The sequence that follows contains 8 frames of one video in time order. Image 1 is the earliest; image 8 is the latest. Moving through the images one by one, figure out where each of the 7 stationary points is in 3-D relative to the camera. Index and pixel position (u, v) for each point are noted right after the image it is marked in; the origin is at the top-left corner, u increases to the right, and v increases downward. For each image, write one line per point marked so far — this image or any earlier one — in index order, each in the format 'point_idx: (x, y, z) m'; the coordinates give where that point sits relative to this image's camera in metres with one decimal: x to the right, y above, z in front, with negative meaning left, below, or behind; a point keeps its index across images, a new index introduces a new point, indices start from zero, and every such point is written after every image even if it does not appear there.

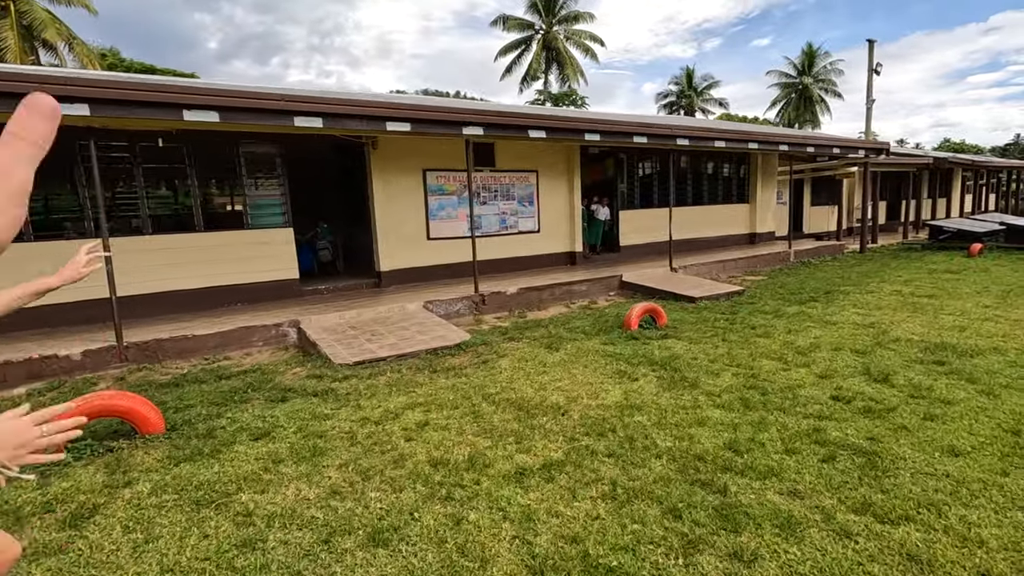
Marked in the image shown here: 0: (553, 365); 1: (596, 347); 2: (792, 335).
0: (+0.4, -0.7, +5.1) m
1: (+0.9, -0.6, +5.6) m
2: (+3.1, -0.5, +6.0) m
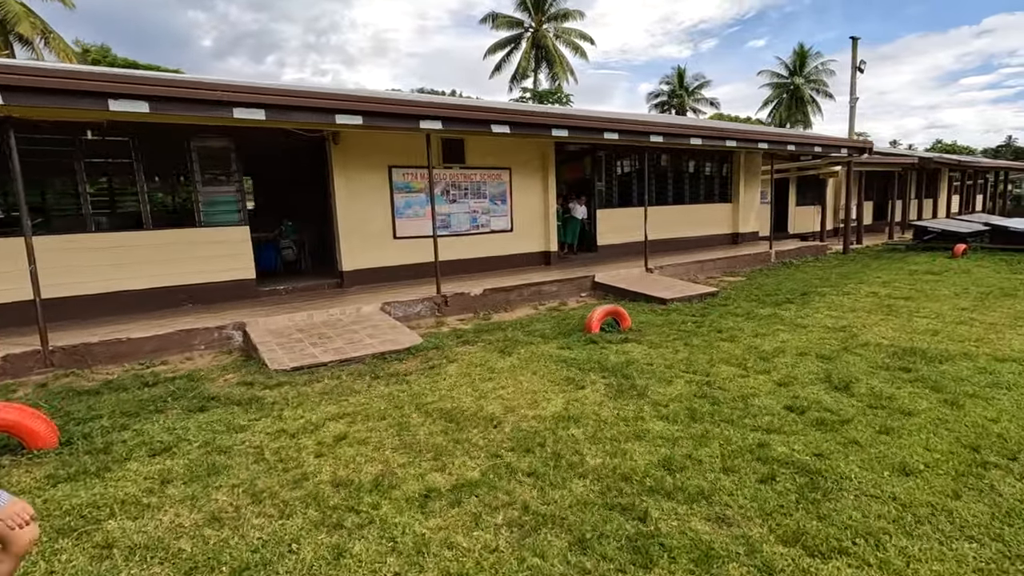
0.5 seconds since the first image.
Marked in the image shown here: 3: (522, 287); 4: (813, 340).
0: (-0.1, -0.7, +4.8) m
1: (+0.4, -0.6, +5.3) m
2: (+2.6, -0.5, +5.8) m
3: (+0.2, 0.0, +8.2) m
4: (+3.2, -0.5, +5.6) m
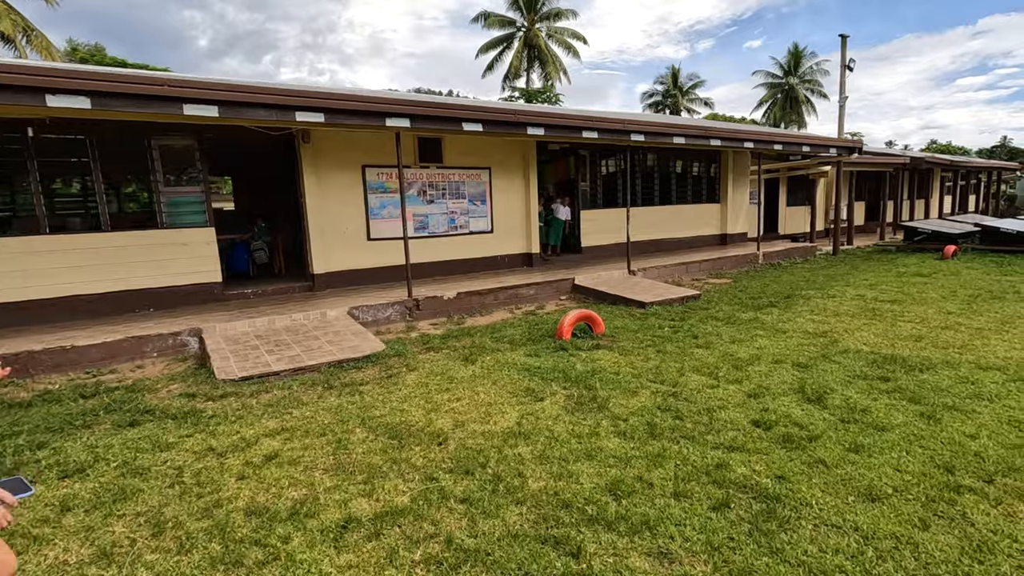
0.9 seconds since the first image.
0: (-0.4, -0.8, +4.6) m
1: (0.0, -0.7, +5.1) m
2: (+2.3, -0.6, +5.5) m
3: (-0.2, 0.0, +8.0) m
4: (+2.8, -0.6, +5.4) m
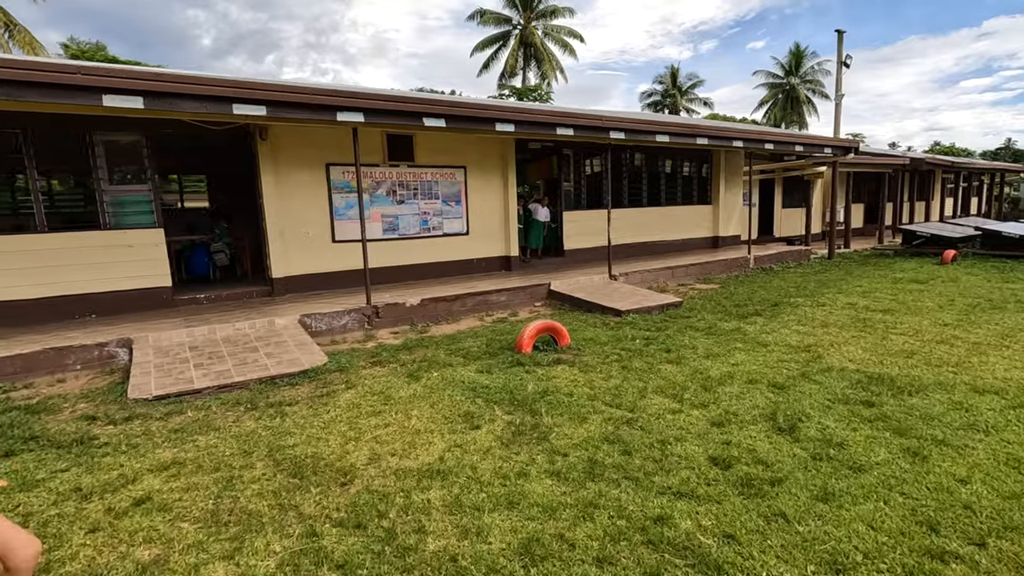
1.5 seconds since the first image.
0: (-0.9, -0.9, +4.1) m
1: (-0.4, -0.8, +4.6) m
2: (+1.9, -0.7, +5.1) m
3: (-0.6, -0.1, +7.5) m
4: (+2.4, -0.7, +4.9) m
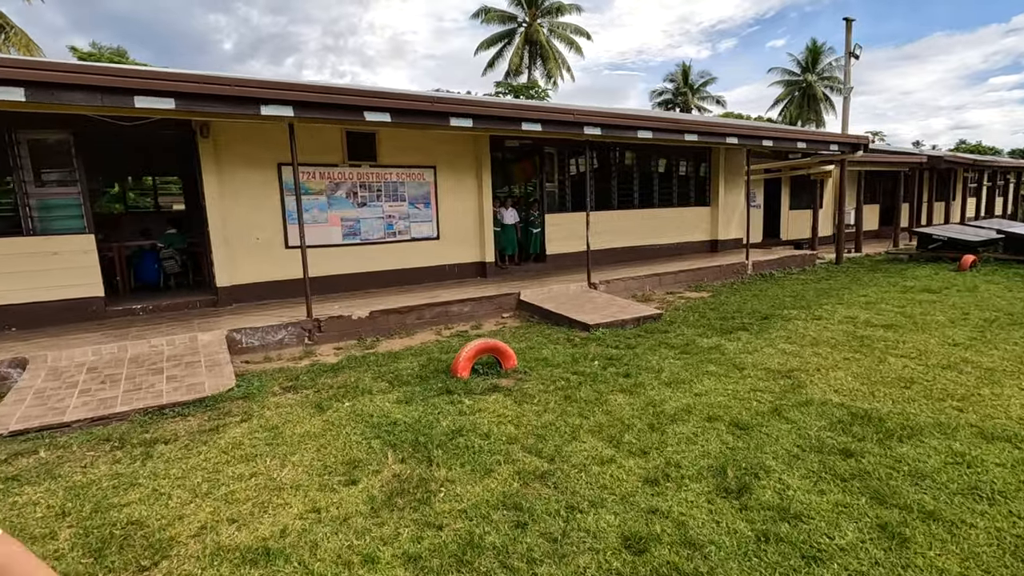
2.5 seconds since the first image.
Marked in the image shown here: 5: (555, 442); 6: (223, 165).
0: (-1.5, -1.0, +3.5) m
1: (-1.0, -0.9, +4.0) m
2: (+1.3, -0.8, +4.4) m
3: (-1.1, -0.3, +6.9) m
4: (+1.8, -0.8, +4.2) m
5: (+0.3, -1.0, +3.4) m
6: (-3.8, +1.6, +7.0) m
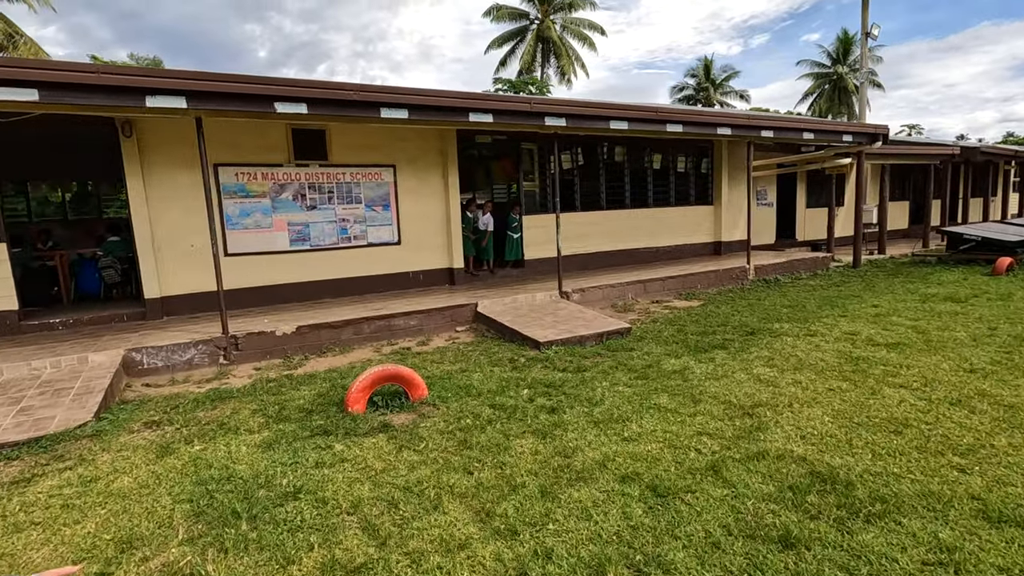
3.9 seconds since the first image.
0: (-2.2, -1.1, +2.8) m
1: (-1.7, -1.0, +3.3) m
2: (+0.6, -0.9, +3.5) m
3: (-1.7, -0.4, +6.2) m
4: (+1.1, -0.9, +3.4) m
5: (-0.5, -1.1, +2.6) m
6: (-4.4, +1.5, +6.5) m
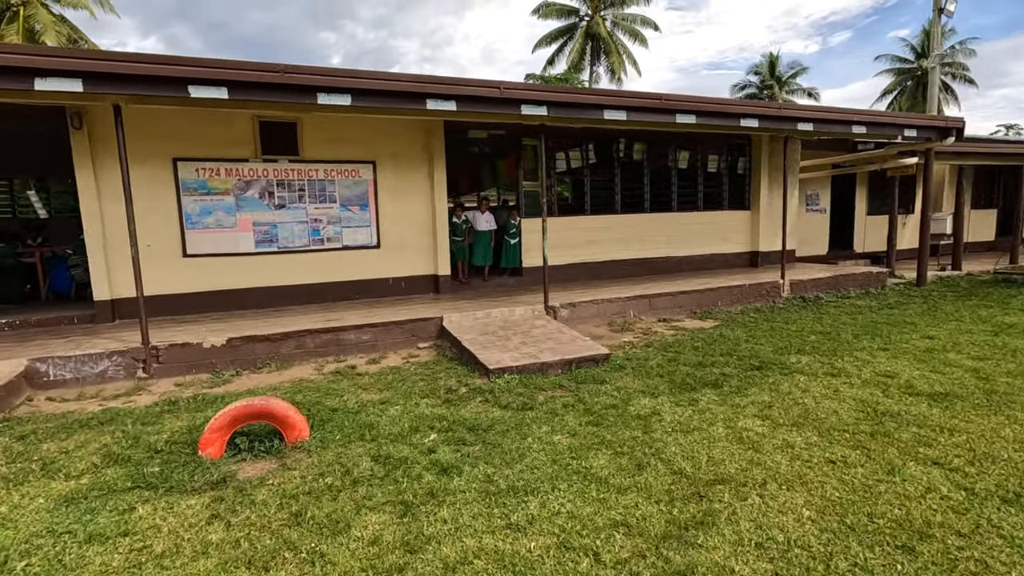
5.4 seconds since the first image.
0: (-3.0, -1.2, +2.2) m
1: (-2.5, -1.1, +2.6) m
2: (-0.1, -1.1, +2.7) m
3: (-2.1, -0.5, +5.5) m
4: (+0.3, -1.1, +2.4) m
5: (-1.3, -1.2, +1.8) m
6: (-4.7, +1.5, +6.1) m
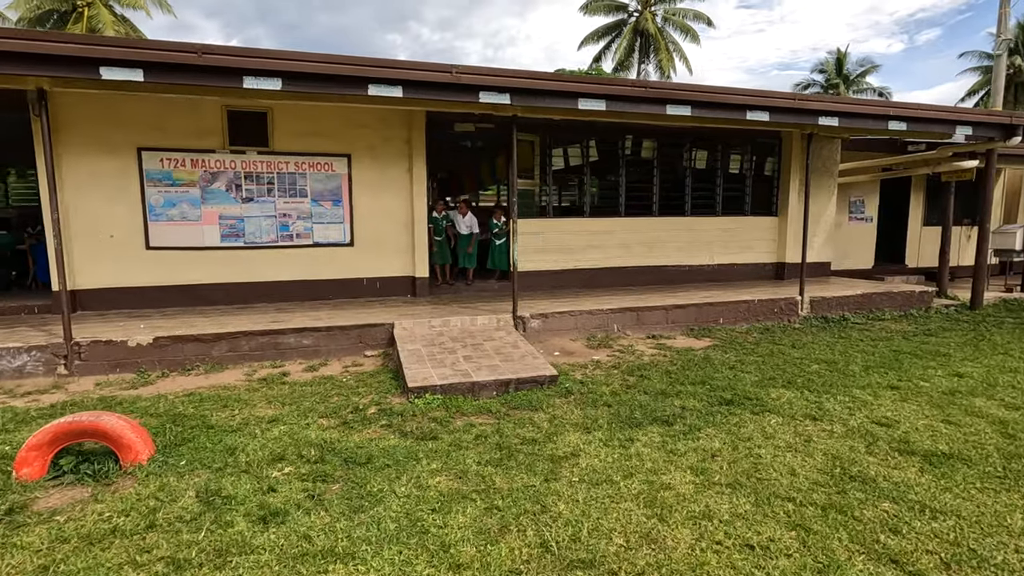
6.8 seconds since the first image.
0: (-3.9, -1.1, +2.0) m
1: (-3.3, -1.1, +2.3) m
2: (-1.0, -1.1, +2.1) m
3: (-2.6, -0.5, +5.2) m
4: (-0.5, -1.2, +1.9) m
5: (-2.2, -1.2, +1.4) m
6: (-5.0, +1.6, +6.0) m
